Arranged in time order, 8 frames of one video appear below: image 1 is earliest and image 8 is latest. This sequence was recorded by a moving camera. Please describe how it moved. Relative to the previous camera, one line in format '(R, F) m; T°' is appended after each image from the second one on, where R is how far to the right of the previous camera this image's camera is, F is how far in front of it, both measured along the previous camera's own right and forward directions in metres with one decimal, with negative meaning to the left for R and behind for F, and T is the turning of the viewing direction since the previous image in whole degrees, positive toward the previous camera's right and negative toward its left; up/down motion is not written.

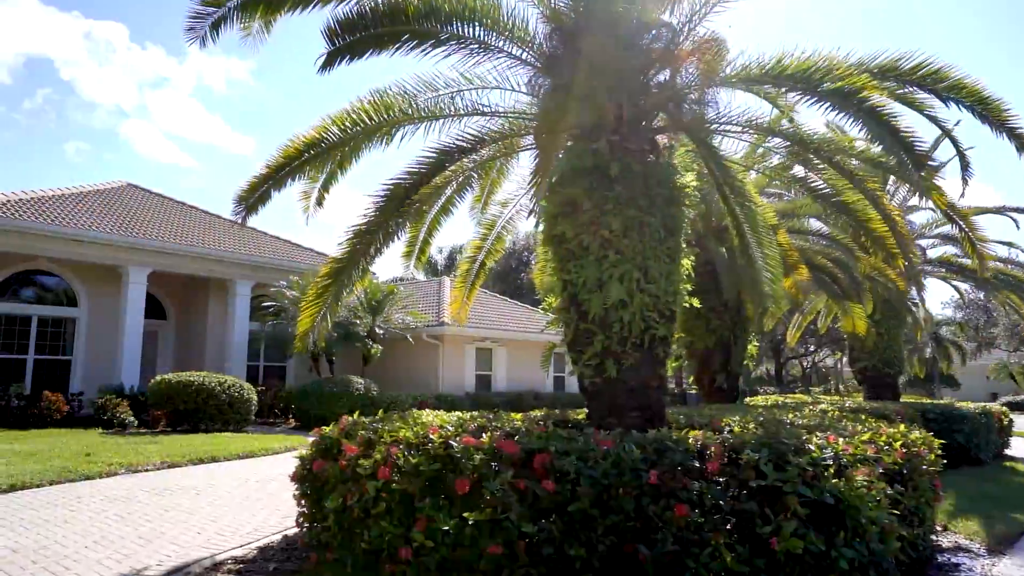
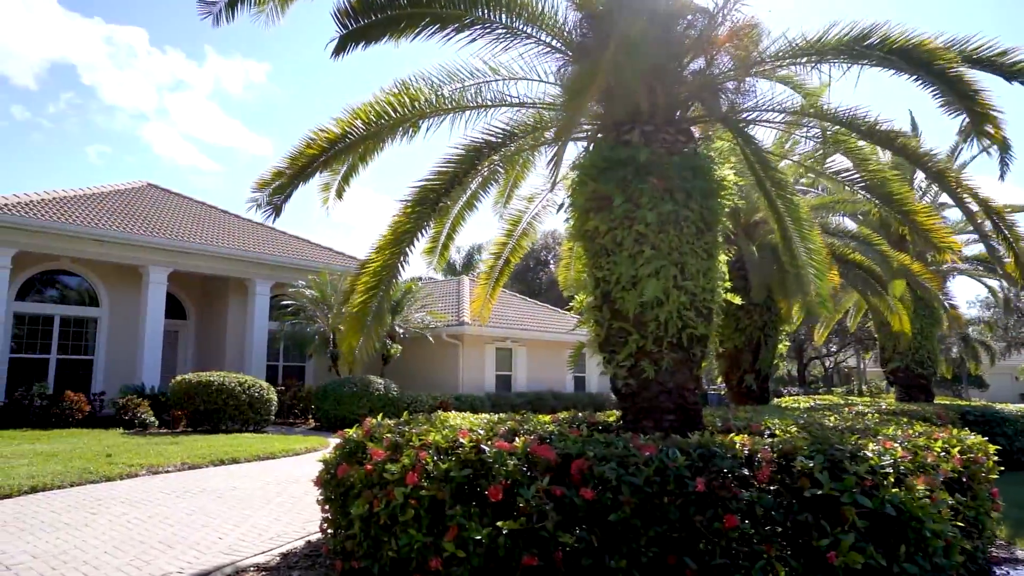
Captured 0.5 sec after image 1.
(-0.1, +0.2) m; -1°
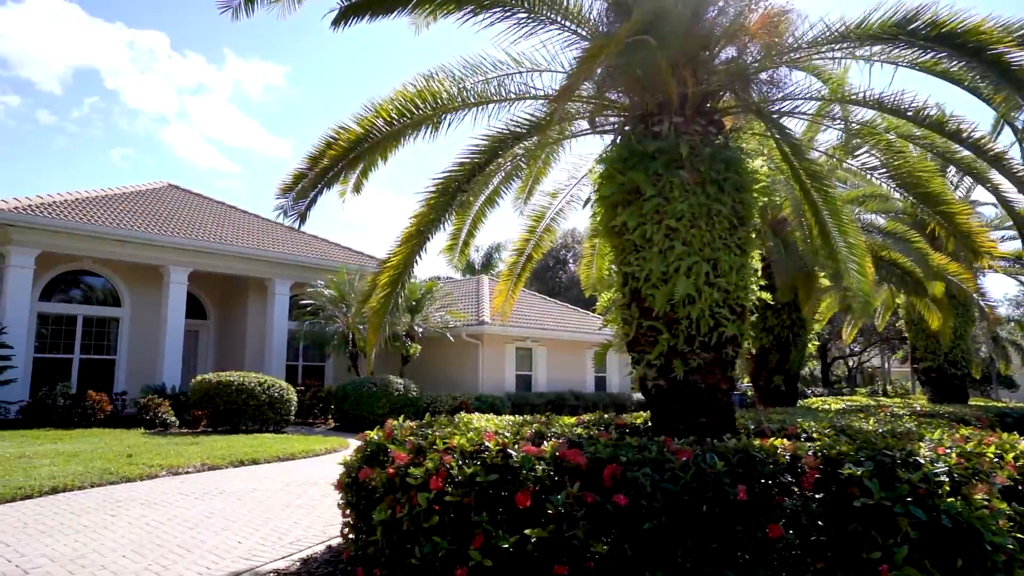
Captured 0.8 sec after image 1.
(-0.1, +0.2) m; -1°
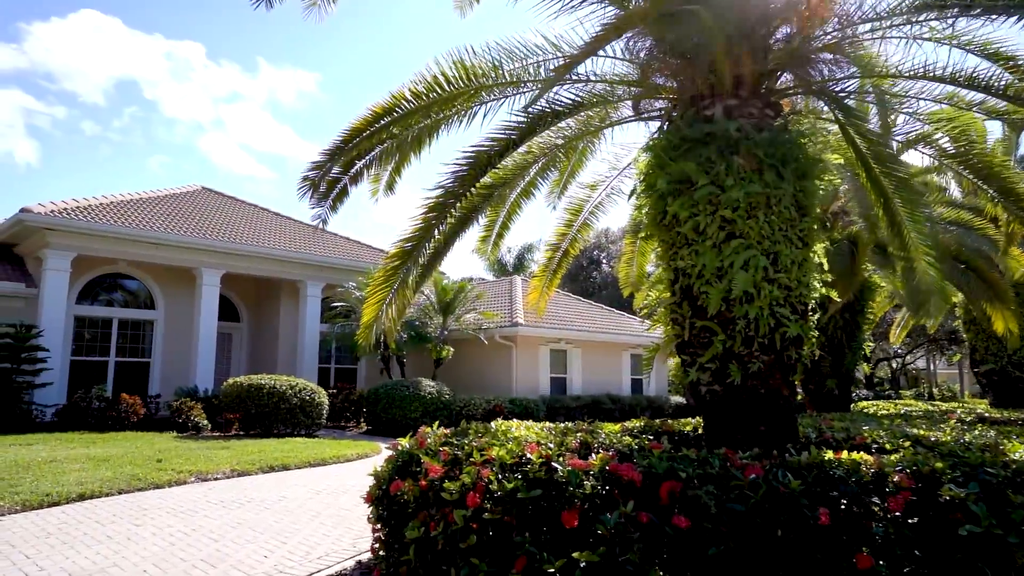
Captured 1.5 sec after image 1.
(-0.1, +0.4) m; -3°
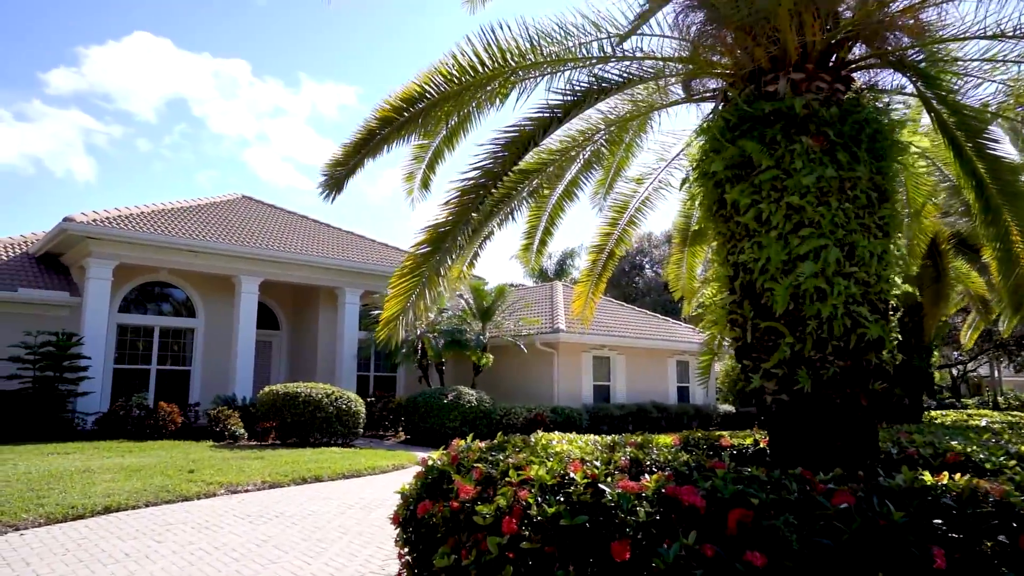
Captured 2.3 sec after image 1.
(0.0, +0.4) m; -3°
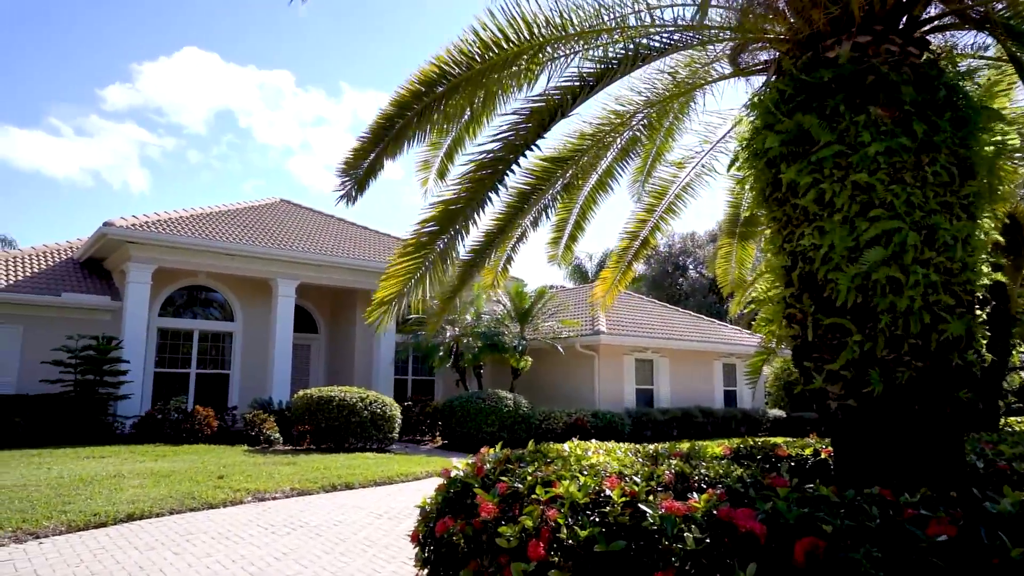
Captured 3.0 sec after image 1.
(+0.1, +0.4) m; -4°
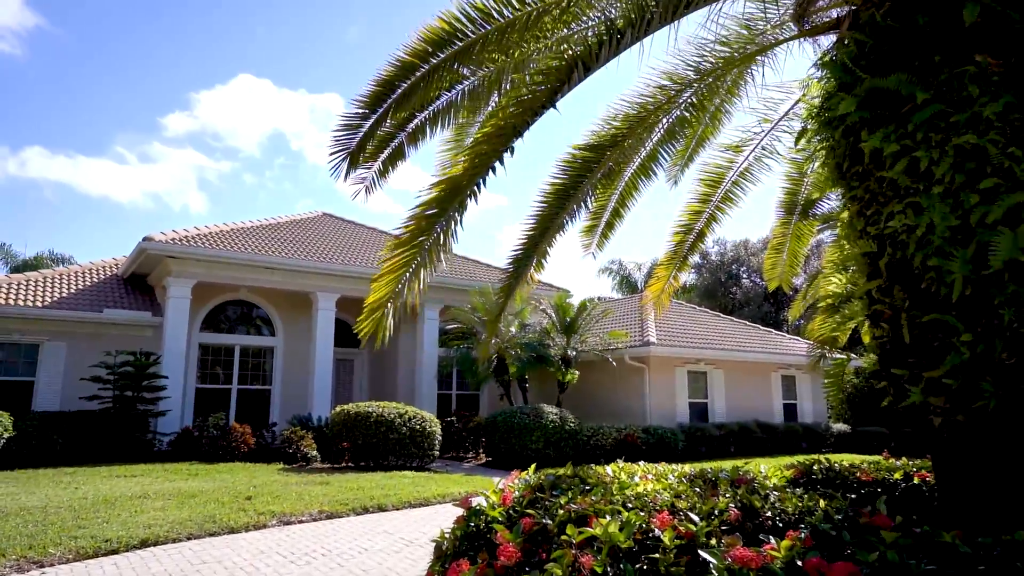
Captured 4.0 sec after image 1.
(+0.1, +0.6) m; -4°
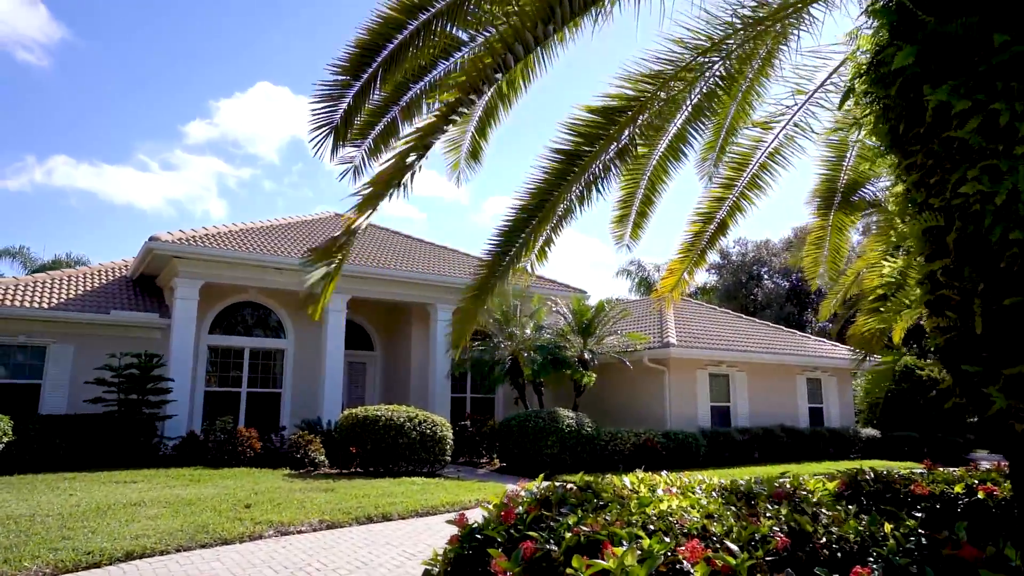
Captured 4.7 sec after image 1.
(+0.1, +0.4) m; -2°
